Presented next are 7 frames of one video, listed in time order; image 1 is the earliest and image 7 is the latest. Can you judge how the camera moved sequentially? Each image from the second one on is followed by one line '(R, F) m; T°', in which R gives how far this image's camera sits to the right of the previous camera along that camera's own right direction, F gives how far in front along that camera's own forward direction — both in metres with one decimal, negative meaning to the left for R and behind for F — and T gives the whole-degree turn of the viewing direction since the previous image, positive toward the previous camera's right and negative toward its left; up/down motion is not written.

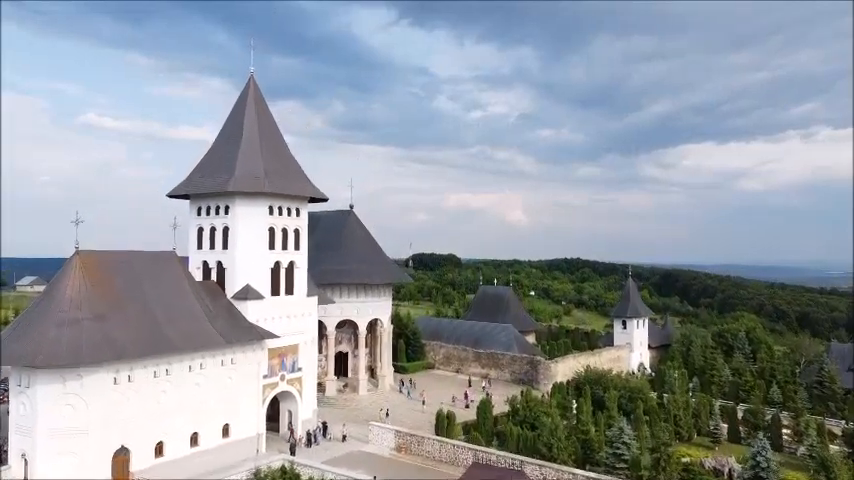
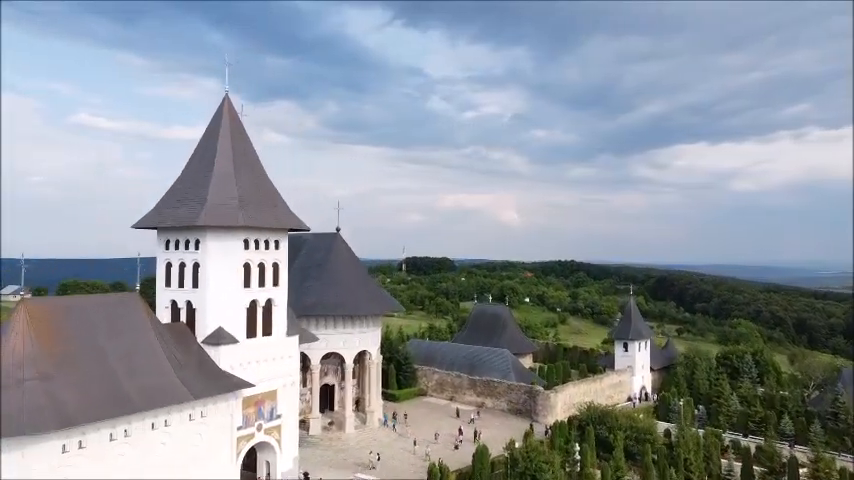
(+0.1, +2.1) m; +1°
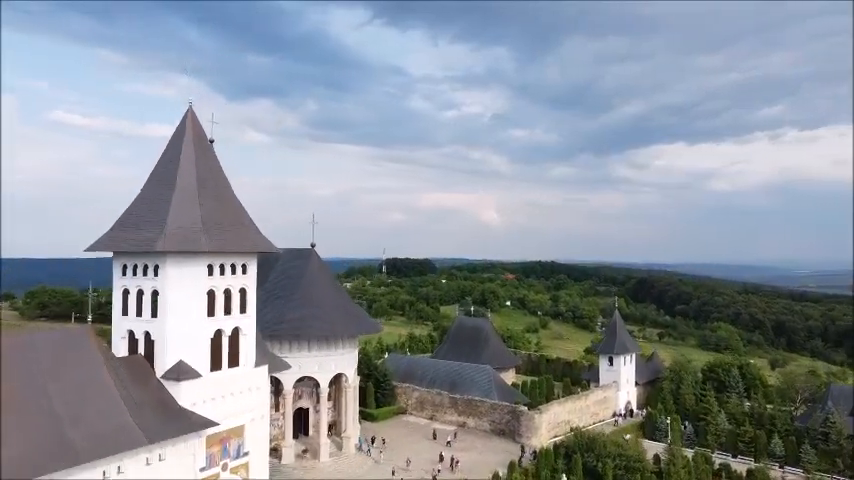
(+0.1, +1.5) m; +2°
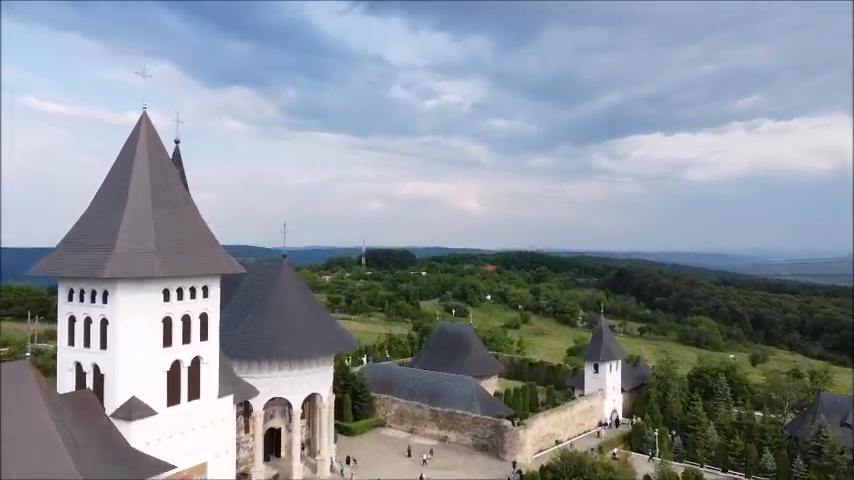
(0.0, +1.8) m; +2°
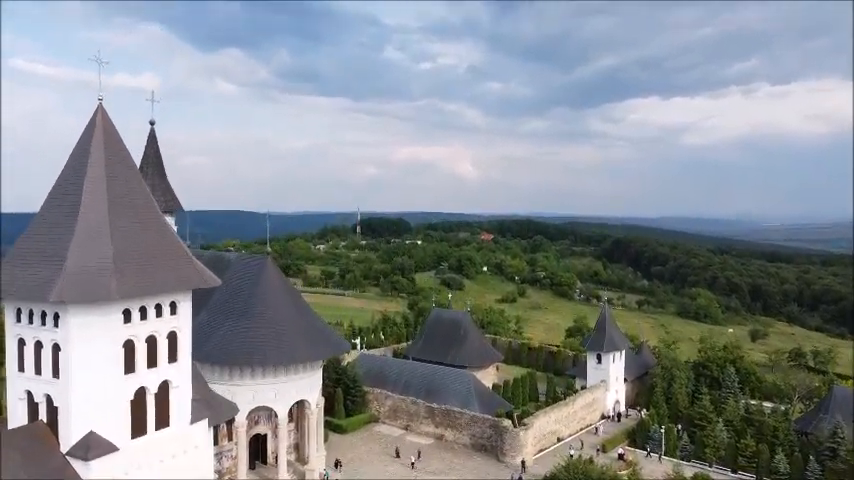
(0.0, +2.2) m; 0°
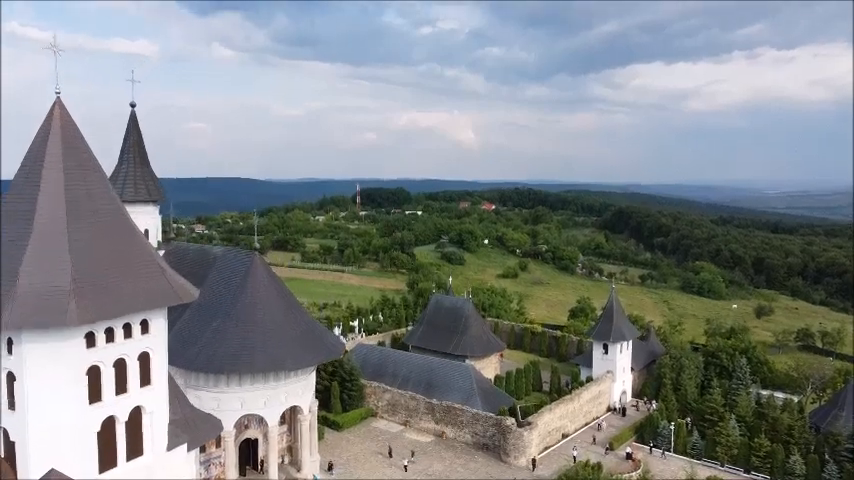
(0.0, +1.8) m; 0°
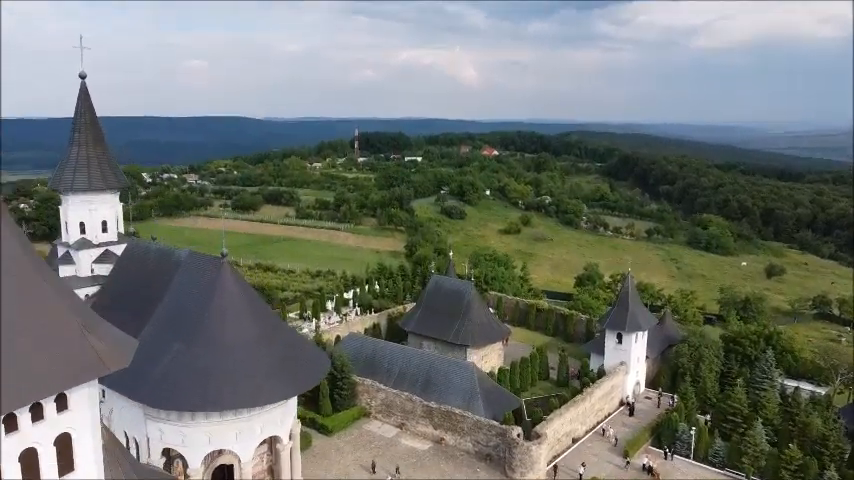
(+0.1, +3.7) m; 0°
